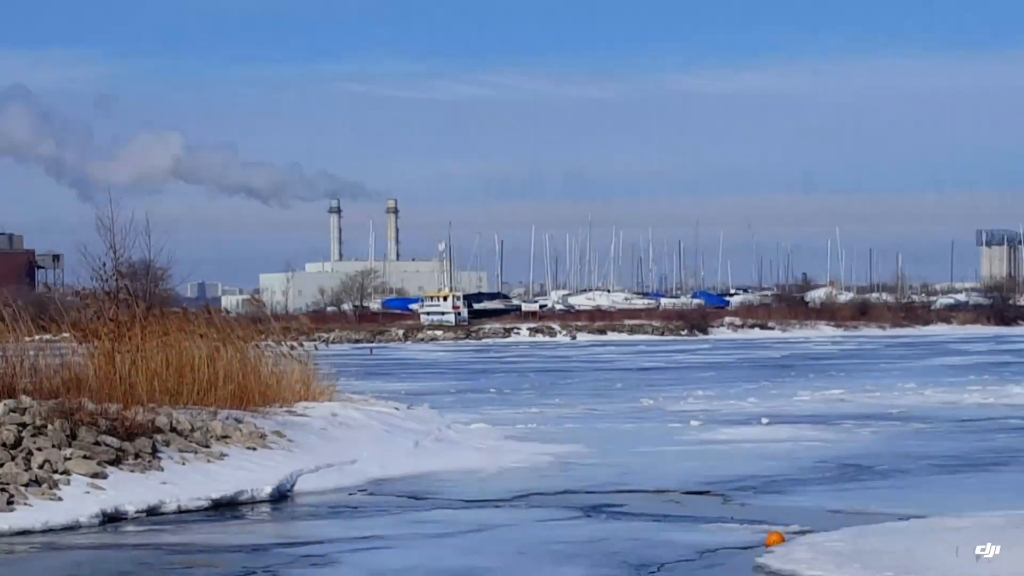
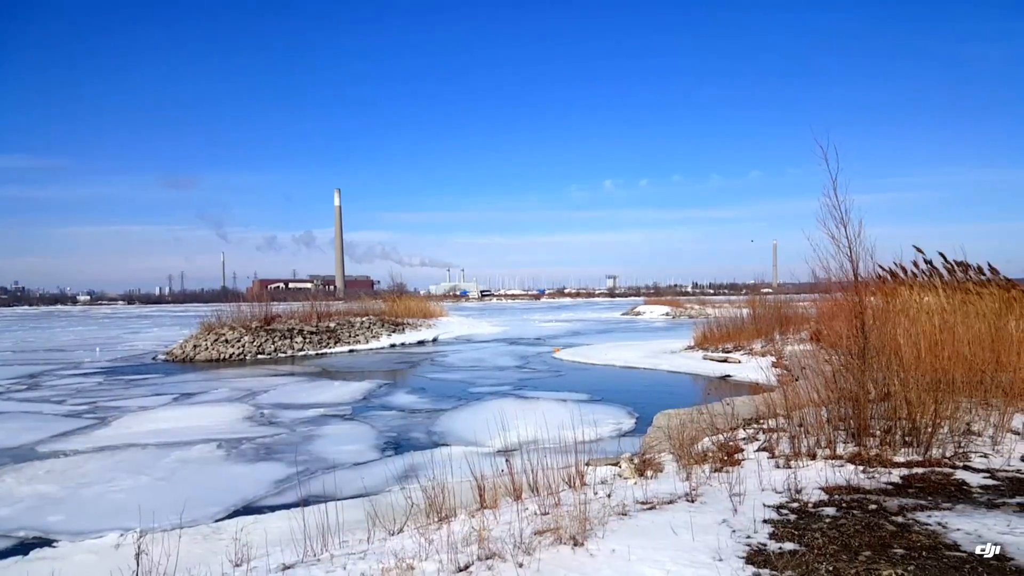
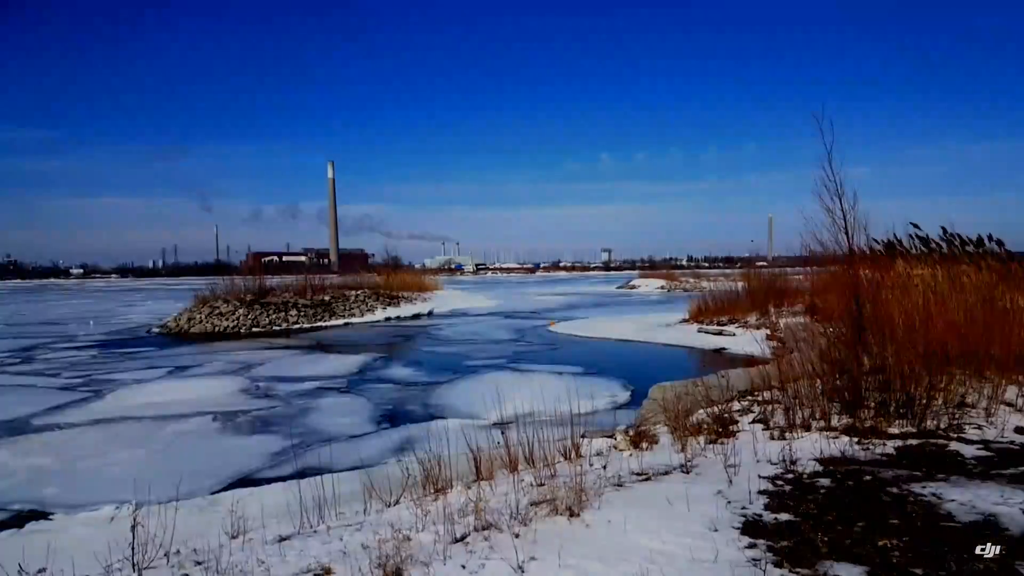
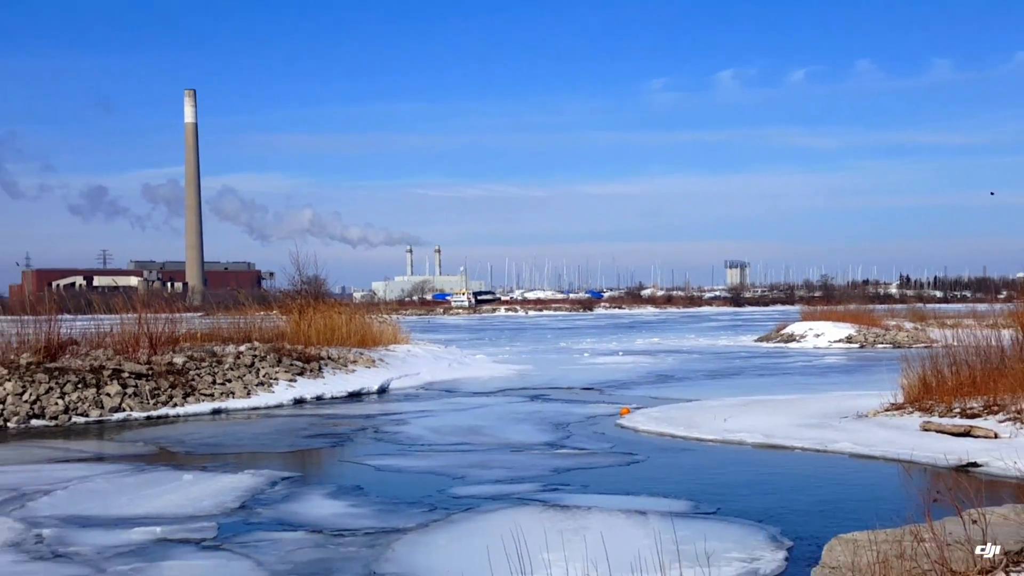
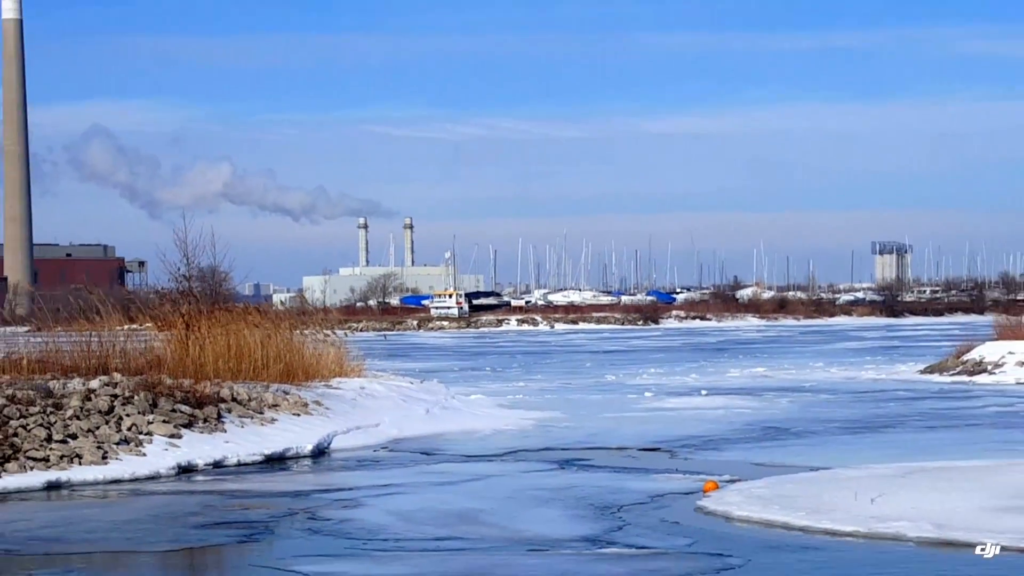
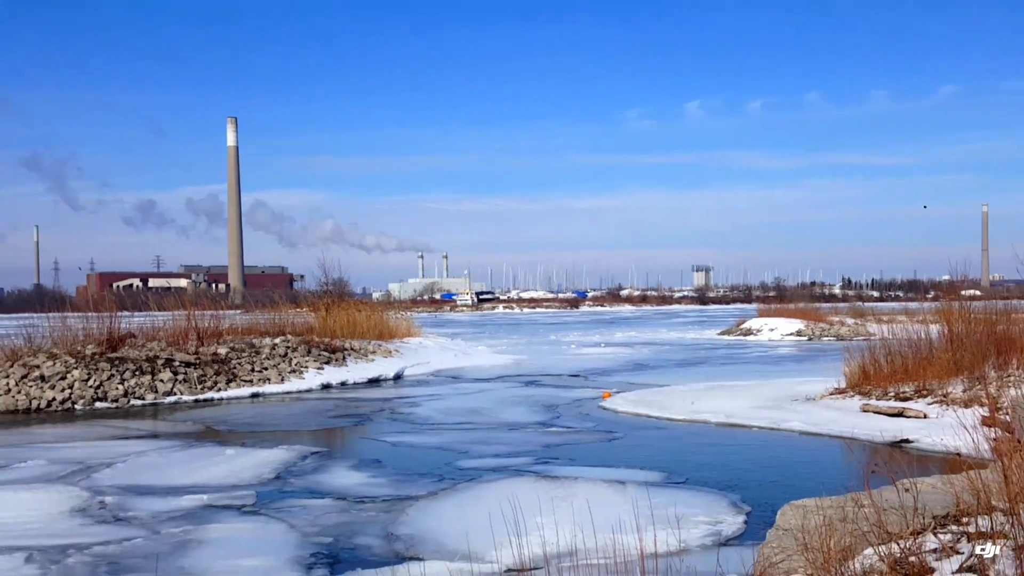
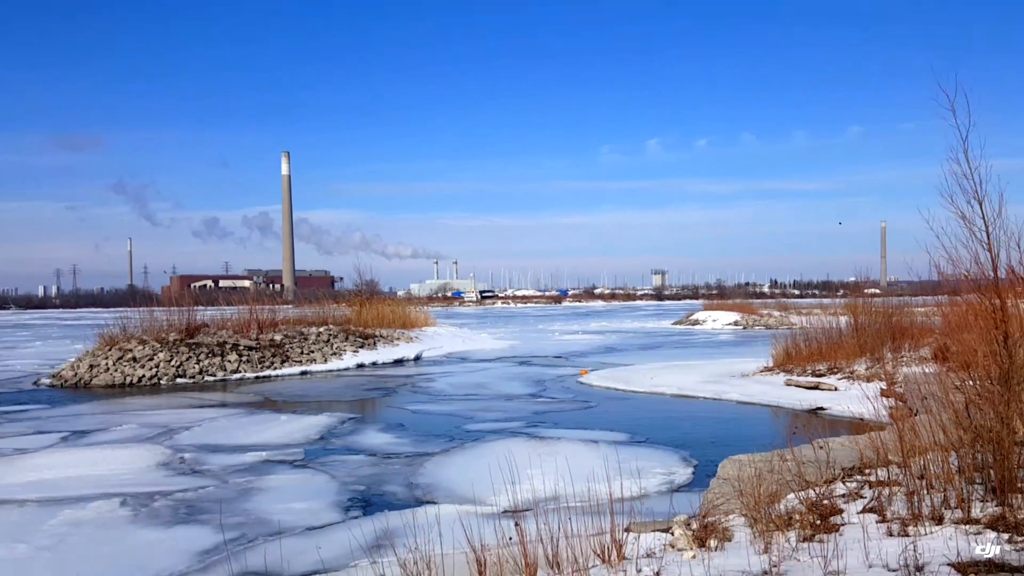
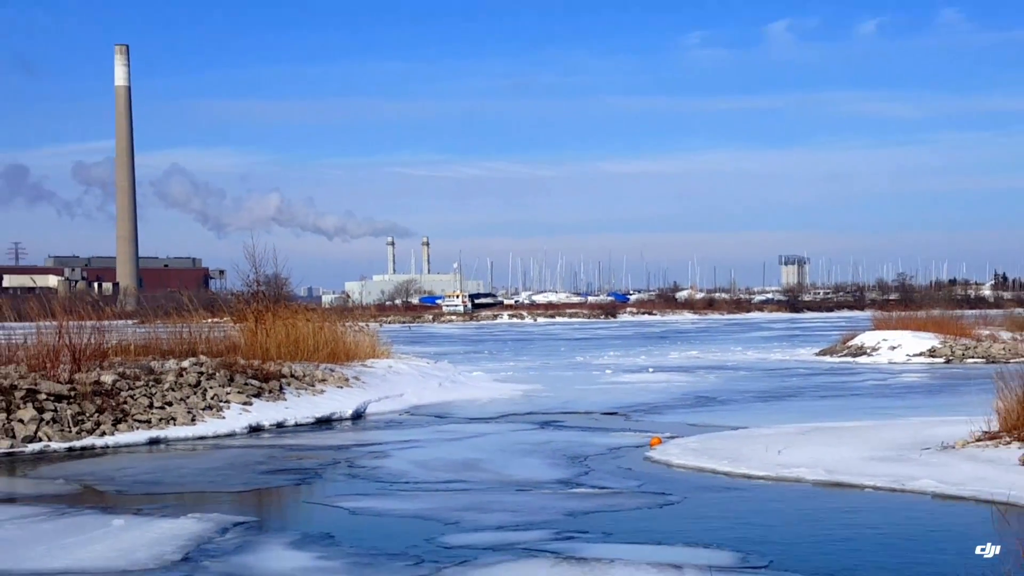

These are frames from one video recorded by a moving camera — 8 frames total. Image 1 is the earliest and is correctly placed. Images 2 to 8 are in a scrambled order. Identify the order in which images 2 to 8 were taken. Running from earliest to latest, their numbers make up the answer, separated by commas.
5, 8, 4, 6, 7, 2, 3
